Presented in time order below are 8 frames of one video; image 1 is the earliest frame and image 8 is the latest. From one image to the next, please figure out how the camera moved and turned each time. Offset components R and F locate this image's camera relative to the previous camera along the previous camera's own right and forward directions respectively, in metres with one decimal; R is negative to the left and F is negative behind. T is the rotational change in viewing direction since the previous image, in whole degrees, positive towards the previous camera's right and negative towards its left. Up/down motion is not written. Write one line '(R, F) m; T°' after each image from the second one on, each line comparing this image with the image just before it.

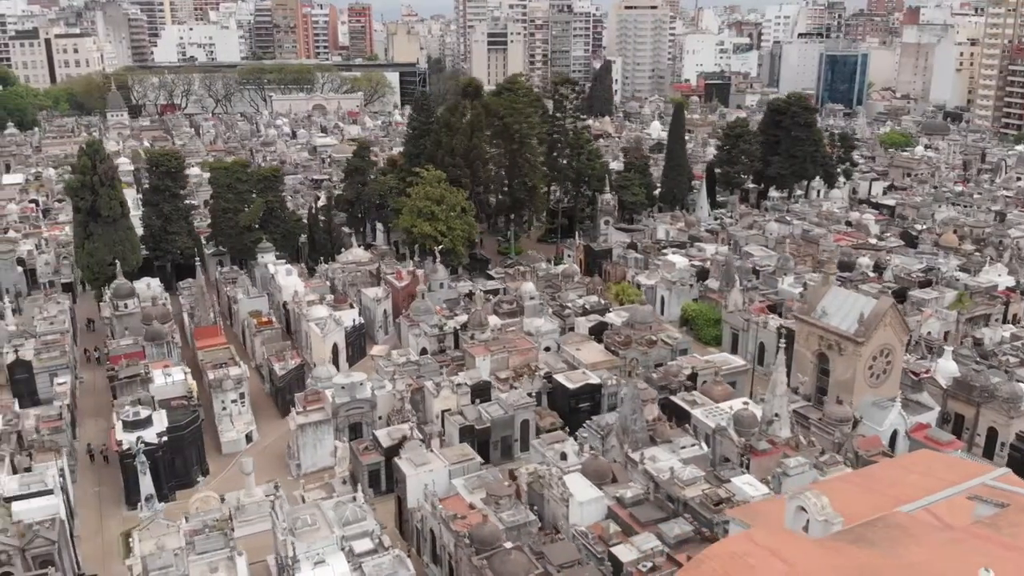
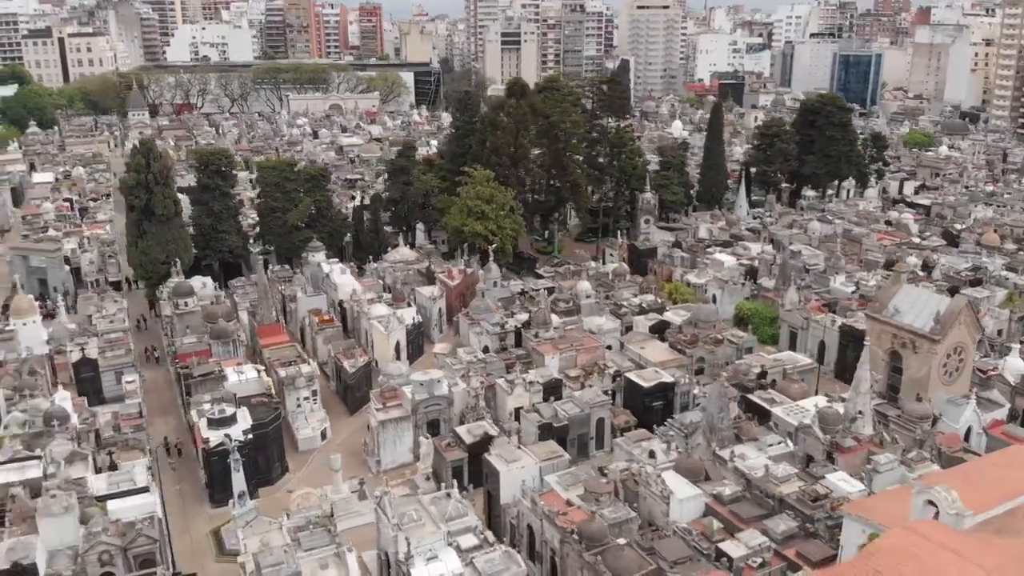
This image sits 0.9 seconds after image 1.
(-2.7, 0.0) m; 0°
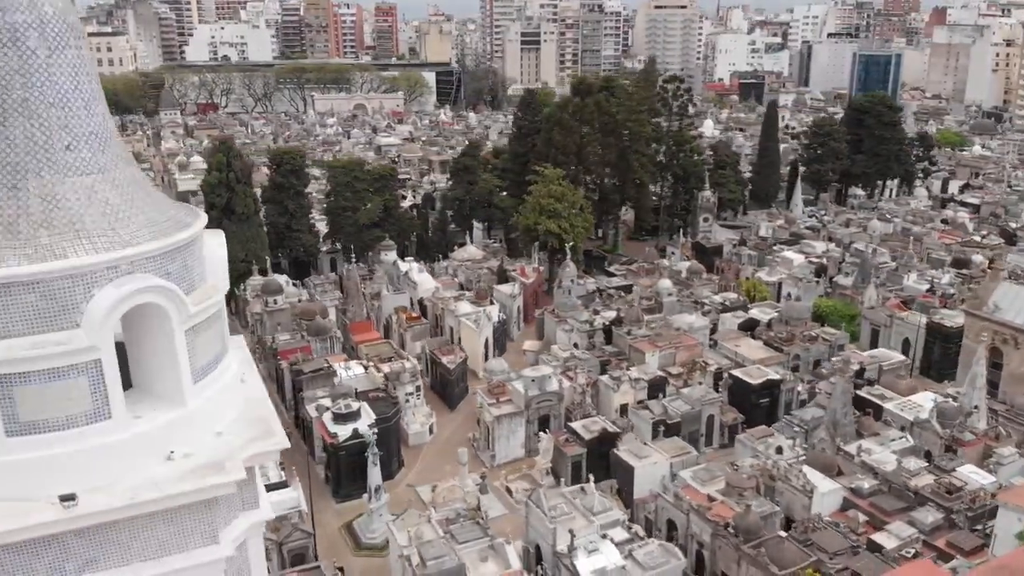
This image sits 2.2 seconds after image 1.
(-3.9, -0.2) m; 0°
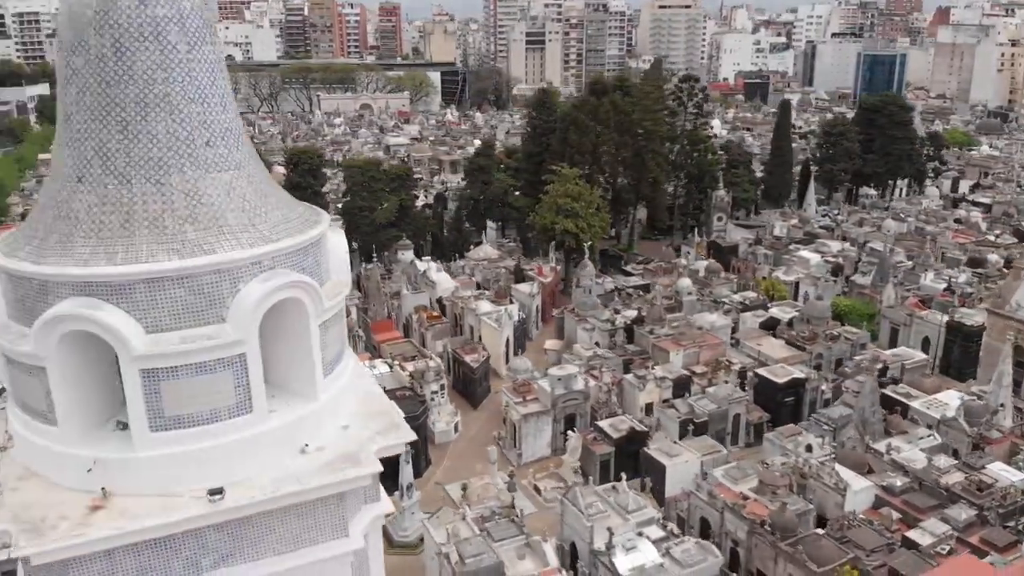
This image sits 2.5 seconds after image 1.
(-0.9, -0.1) m; 0°
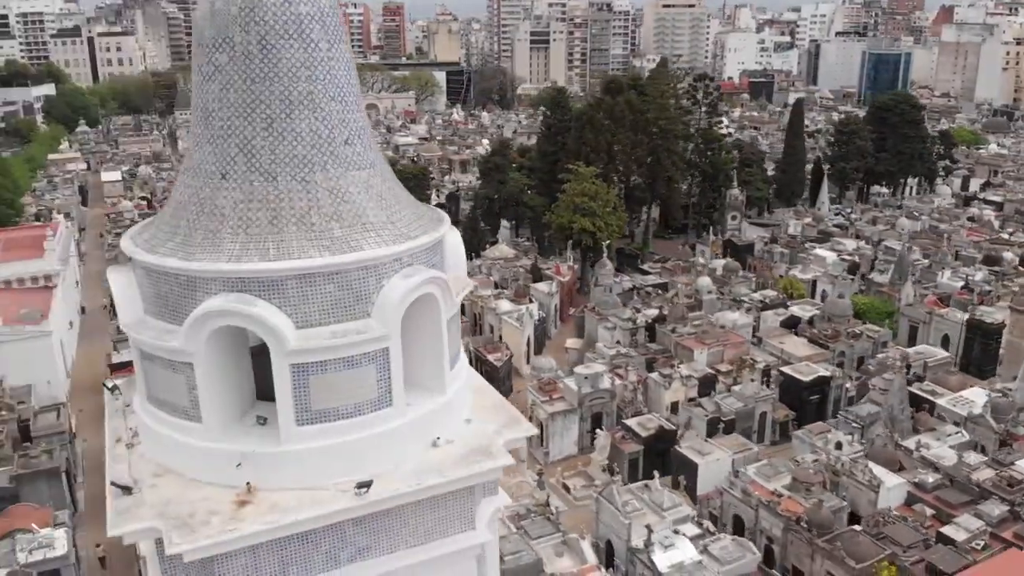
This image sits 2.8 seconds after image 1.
(-0.9, -0.1) m; 0°
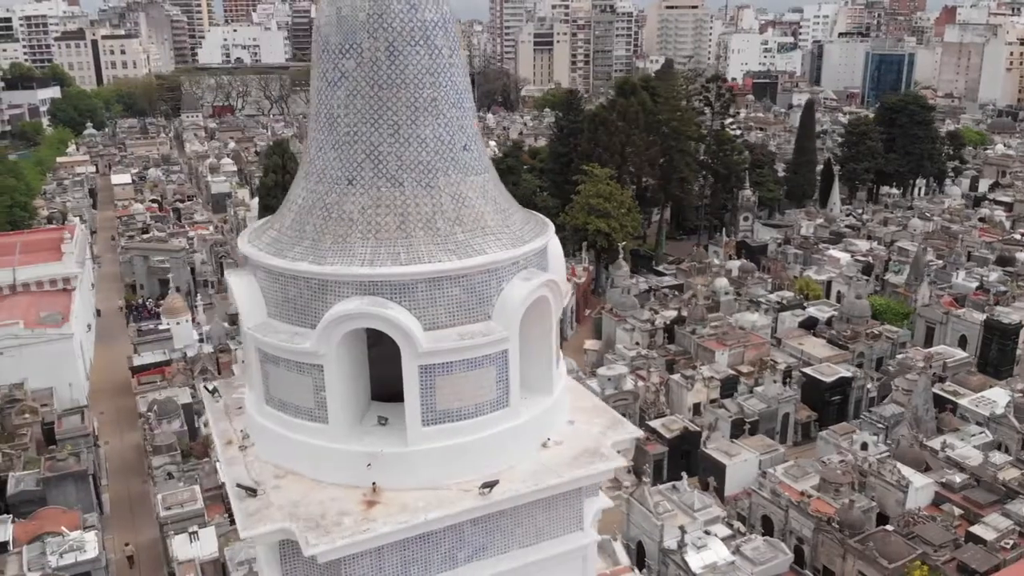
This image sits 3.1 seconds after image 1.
(-0.8, -0.1) m; 0°
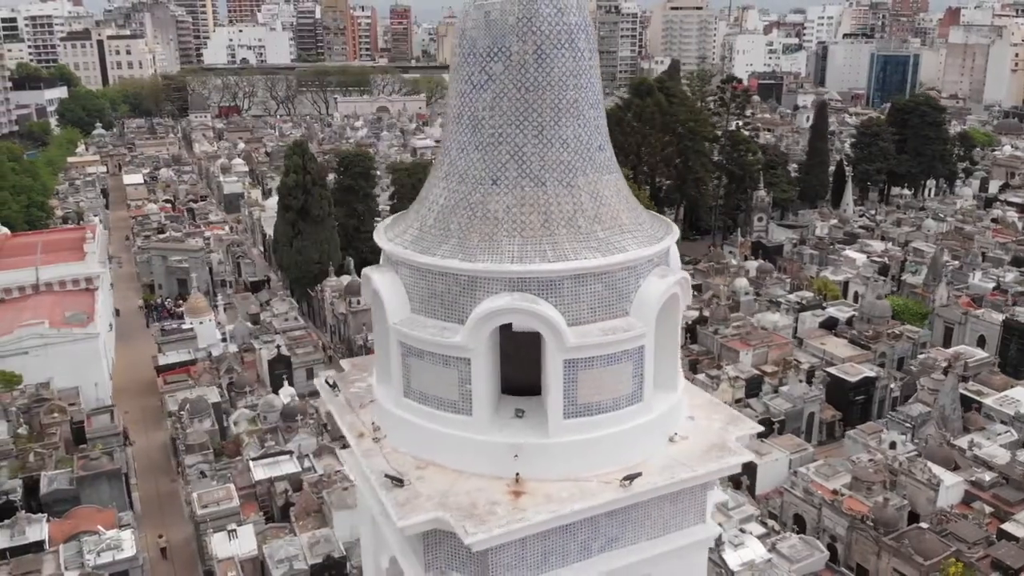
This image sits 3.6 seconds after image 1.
(-0.9, -0.1) m; 0°
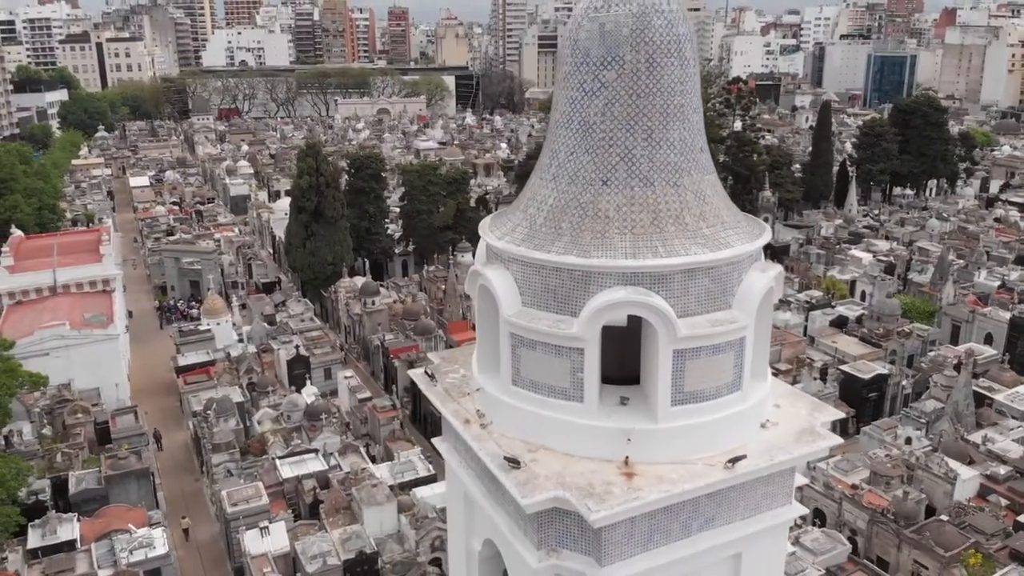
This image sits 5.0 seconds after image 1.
(-0.8, -0.4) m; 0°
